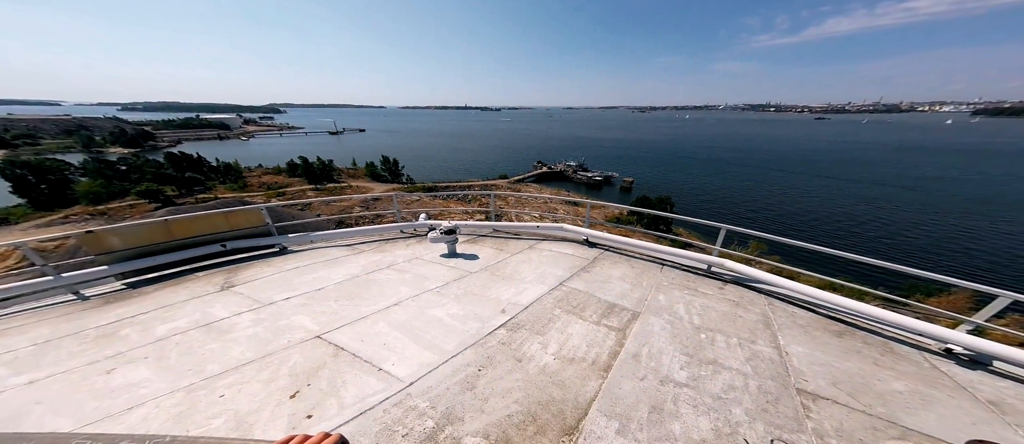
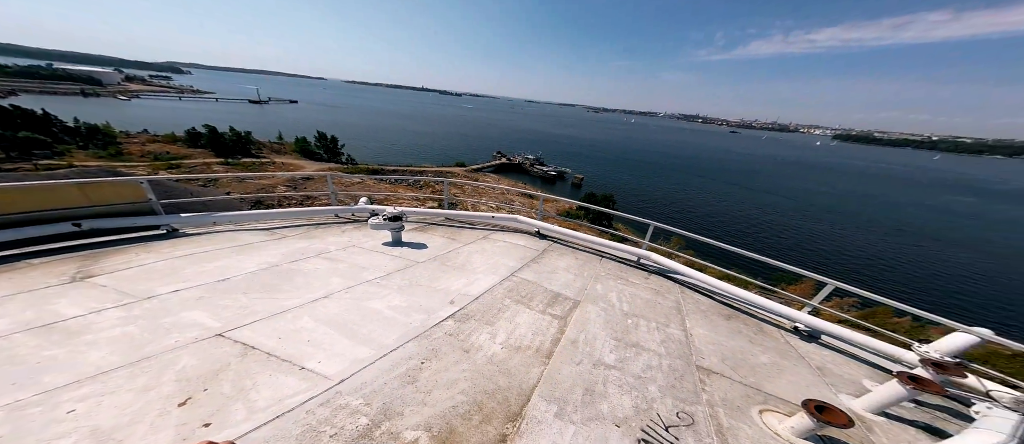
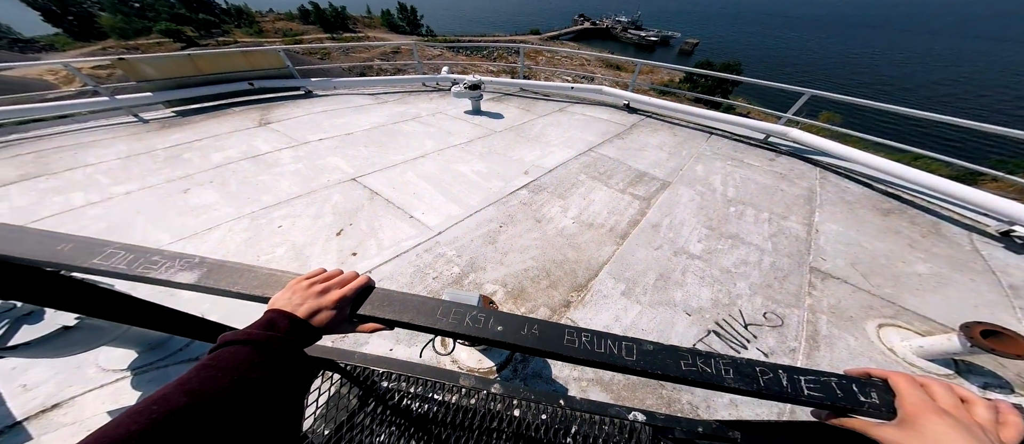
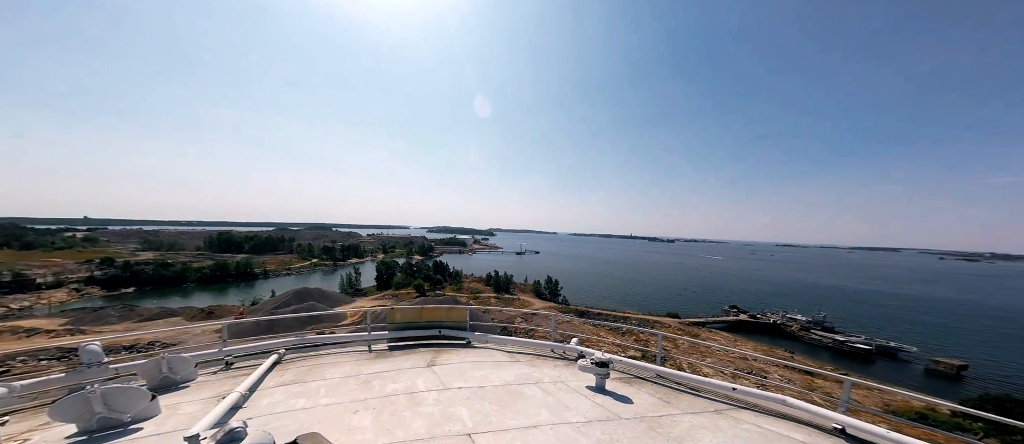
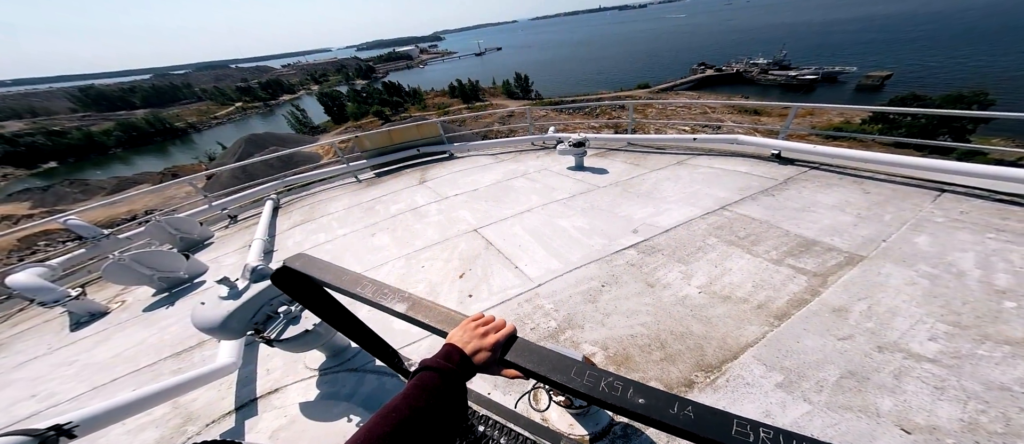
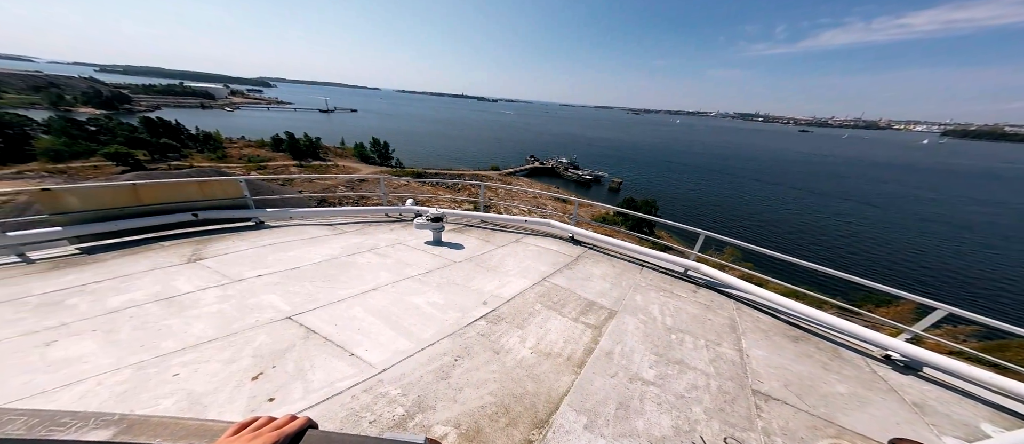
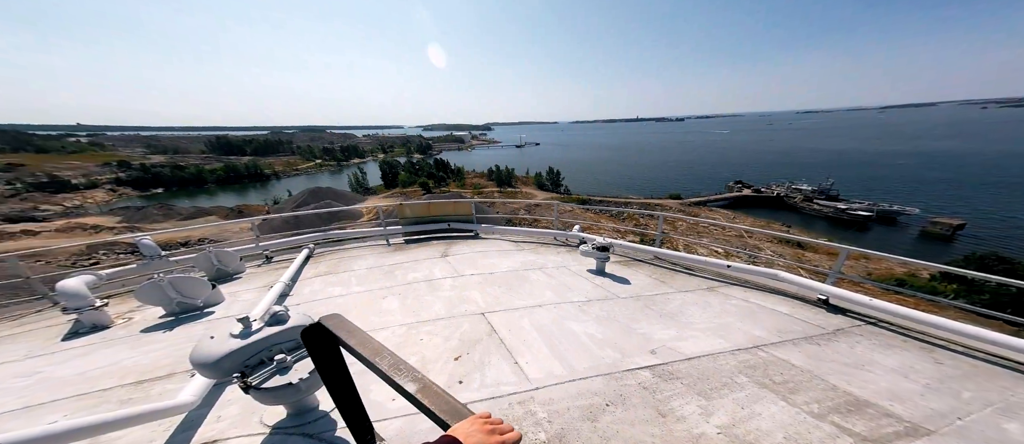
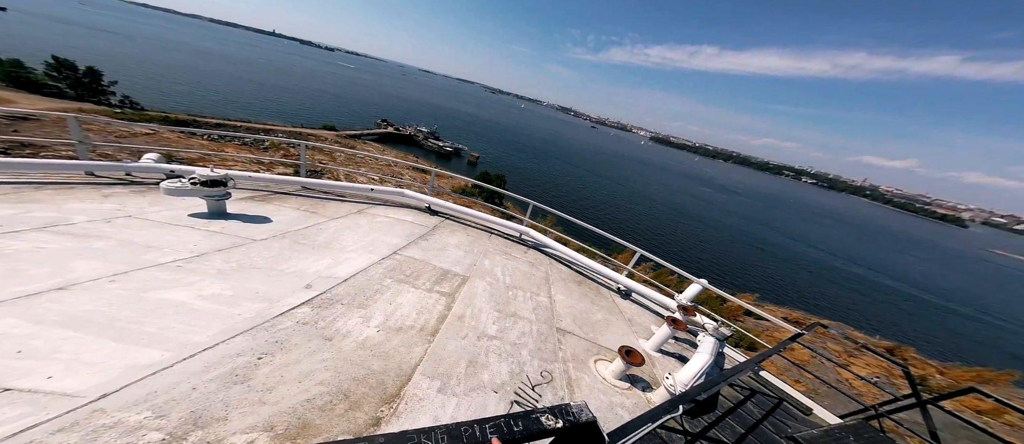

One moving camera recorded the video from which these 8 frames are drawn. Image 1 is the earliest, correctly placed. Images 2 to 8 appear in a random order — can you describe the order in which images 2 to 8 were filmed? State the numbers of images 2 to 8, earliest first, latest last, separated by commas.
2, 8, 6, 3, 5, 7, 4
